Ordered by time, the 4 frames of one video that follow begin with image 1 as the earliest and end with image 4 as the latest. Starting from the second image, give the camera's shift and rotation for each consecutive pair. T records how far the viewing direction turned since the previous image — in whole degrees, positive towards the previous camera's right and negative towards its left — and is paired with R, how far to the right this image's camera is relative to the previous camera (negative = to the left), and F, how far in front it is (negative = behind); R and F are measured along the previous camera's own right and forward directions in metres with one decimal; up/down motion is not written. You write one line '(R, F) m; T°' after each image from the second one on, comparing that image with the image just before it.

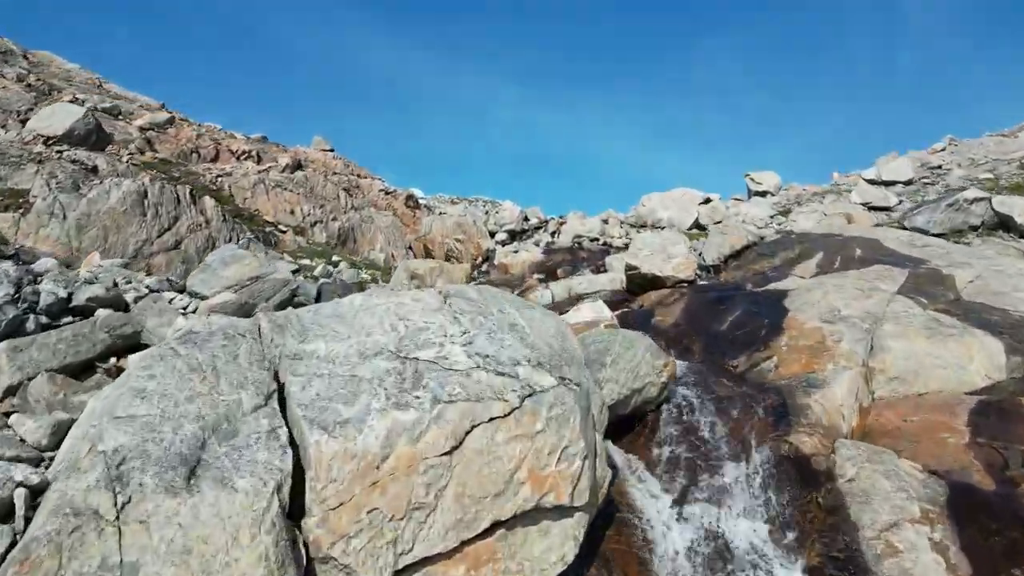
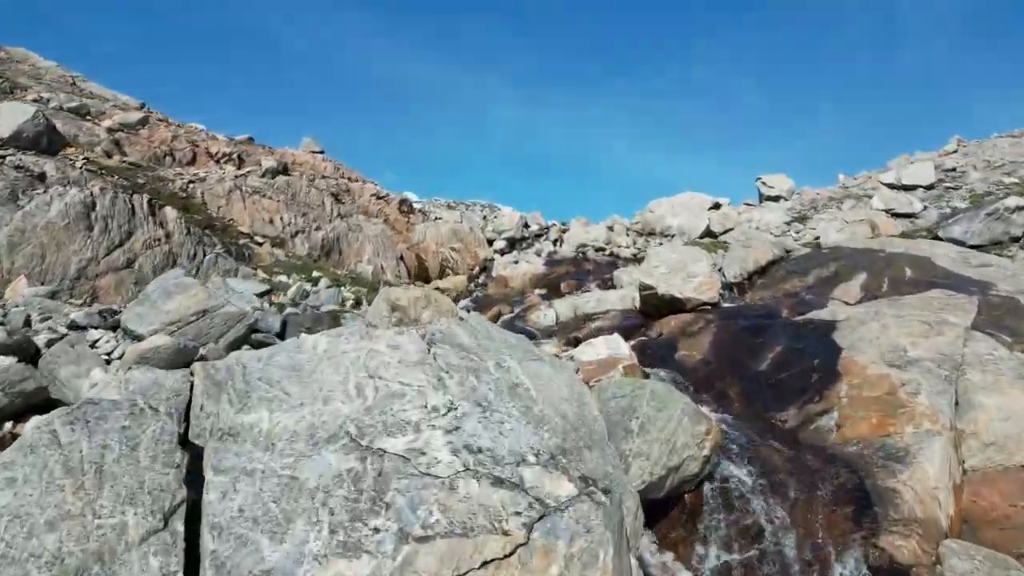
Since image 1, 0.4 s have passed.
(0.0, +1.8) m; 0°
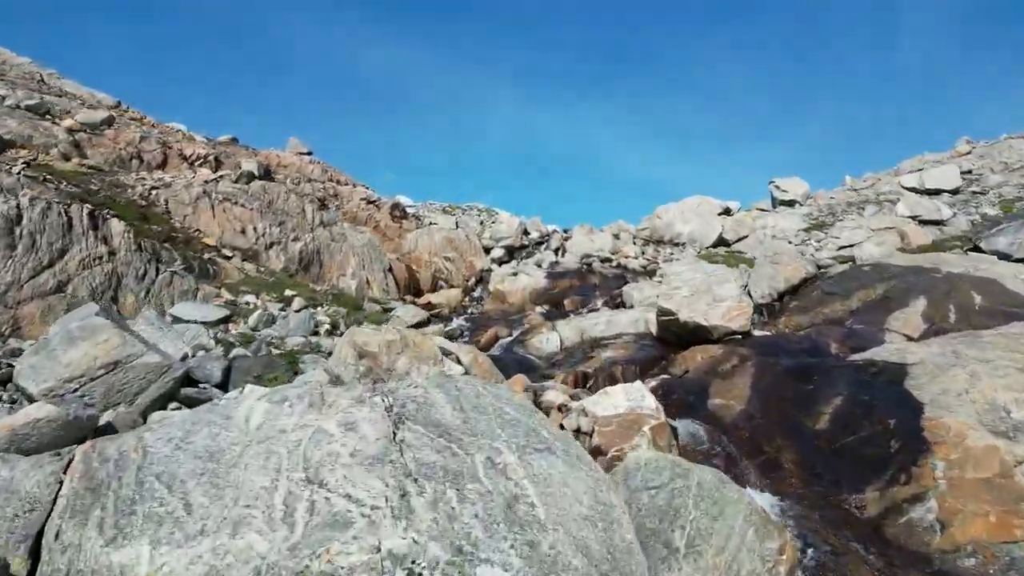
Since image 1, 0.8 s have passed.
(0.0, +1.9) m; 0°
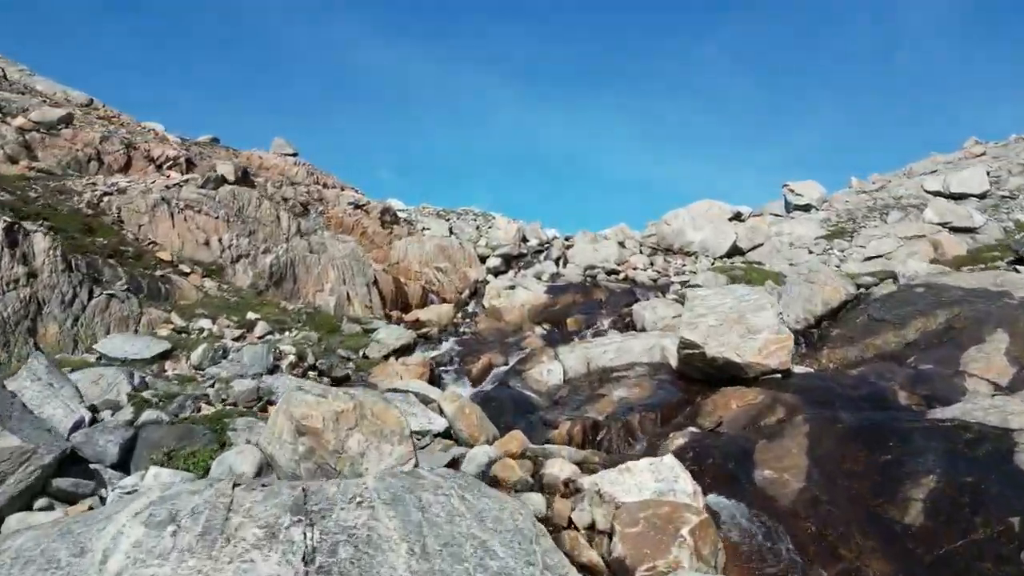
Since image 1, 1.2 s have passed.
(0.0, +1.9) m; 0°
